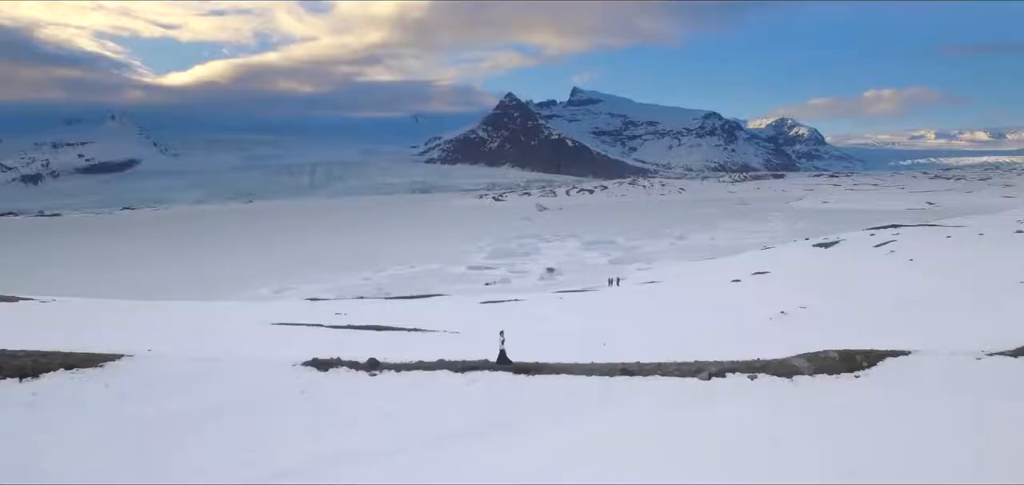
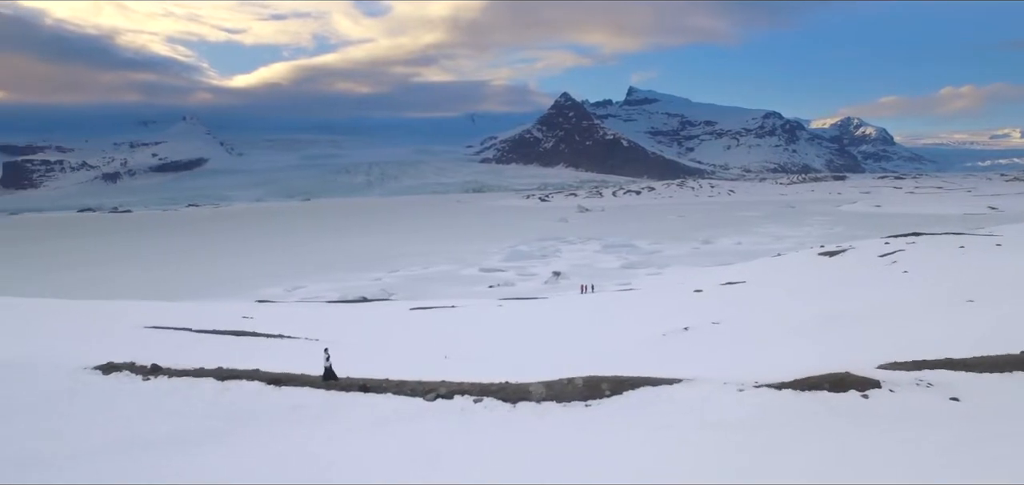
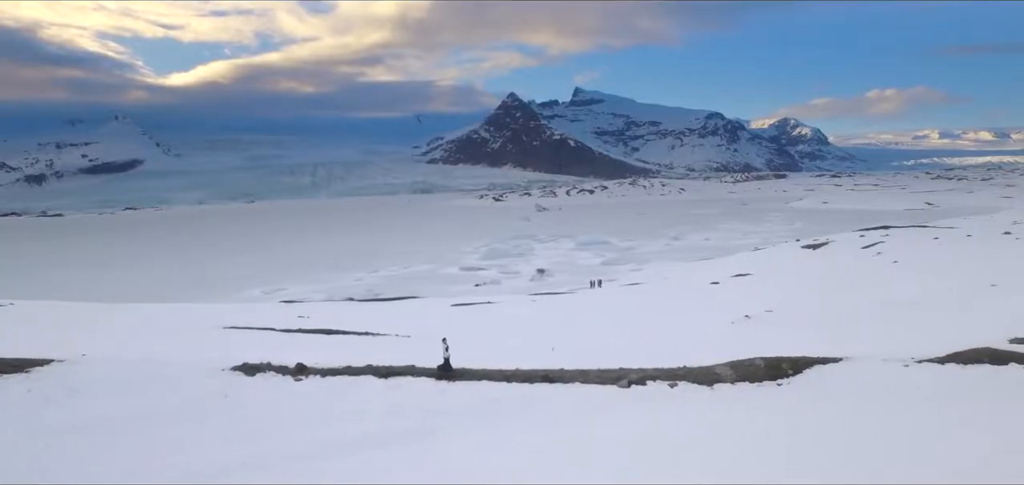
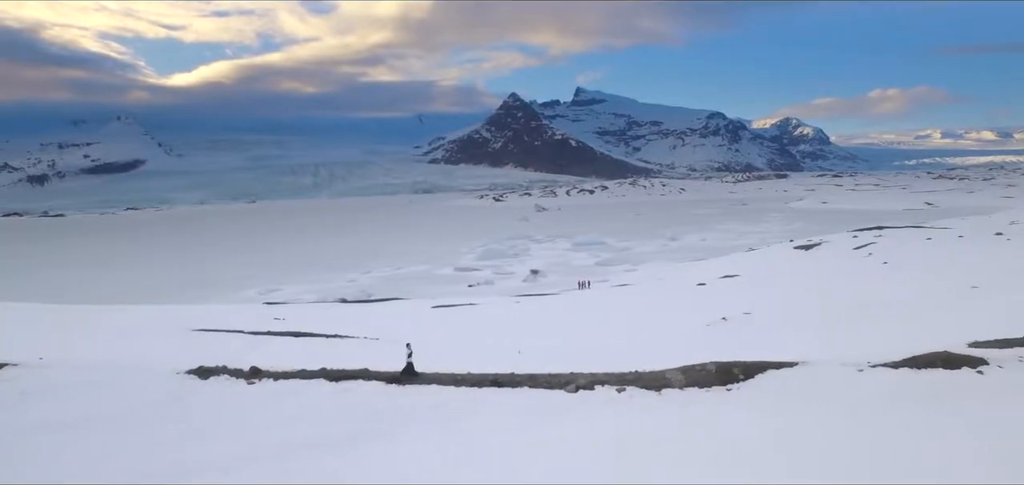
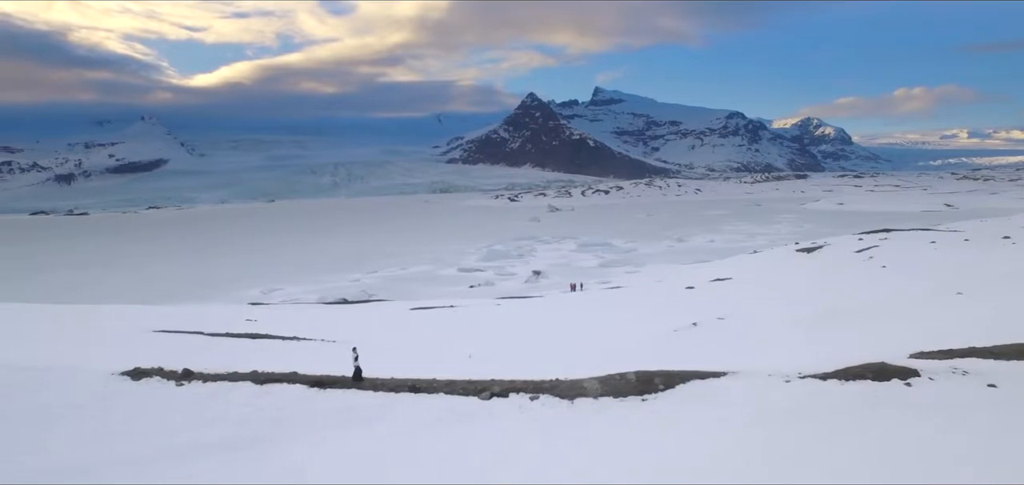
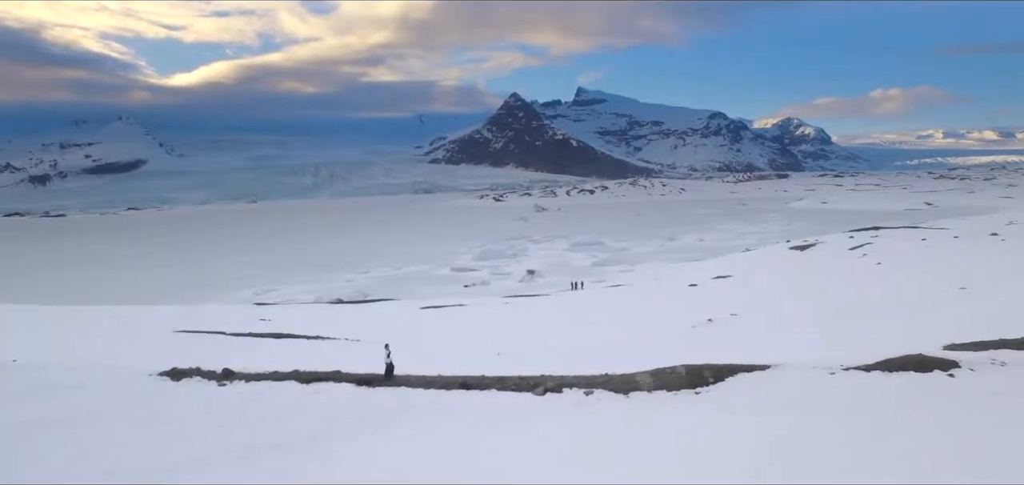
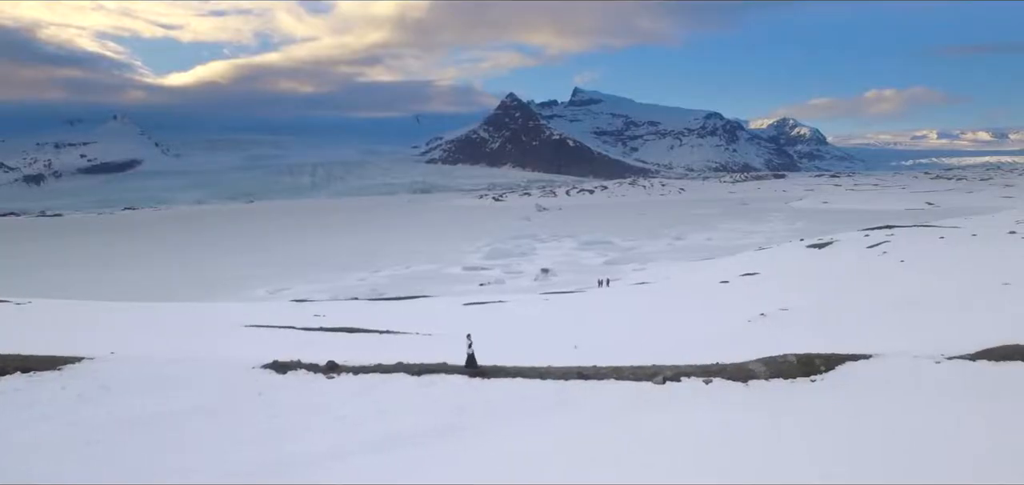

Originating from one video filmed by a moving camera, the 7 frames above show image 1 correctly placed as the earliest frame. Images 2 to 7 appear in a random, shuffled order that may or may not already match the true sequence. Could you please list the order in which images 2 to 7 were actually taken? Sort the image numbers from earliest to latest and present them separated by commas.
7, 3, 4, 6, 5, 2
